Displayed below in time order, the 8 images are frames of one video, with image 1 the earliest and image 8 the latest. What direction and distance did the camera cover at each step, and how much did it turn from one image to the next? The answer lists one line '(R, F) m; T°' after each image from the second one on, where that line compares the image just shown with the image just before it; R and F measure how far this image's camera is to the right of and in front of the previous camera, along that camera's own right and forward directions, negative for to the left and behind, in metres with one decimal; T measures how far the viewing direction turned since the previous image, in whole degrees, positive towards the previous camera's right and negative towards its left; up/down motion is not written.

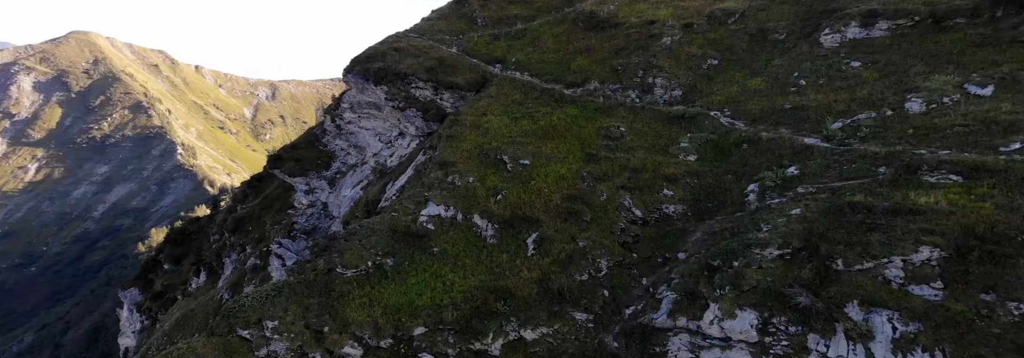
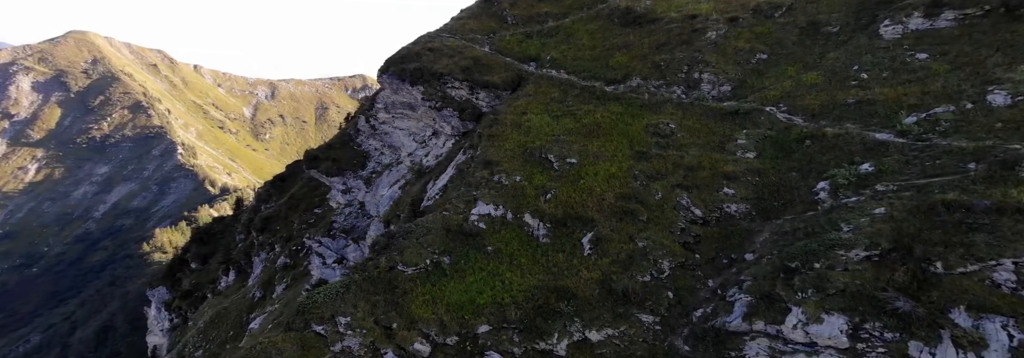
(-1.5, +0.4) m; -2°
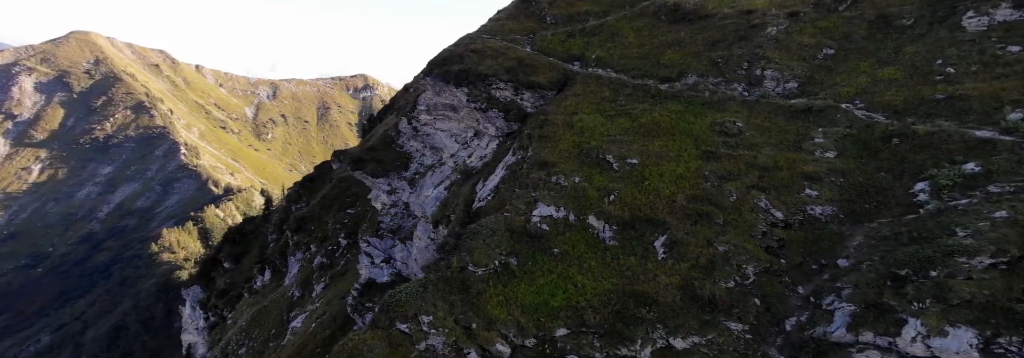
(-1.9, +0.5) m; -3°
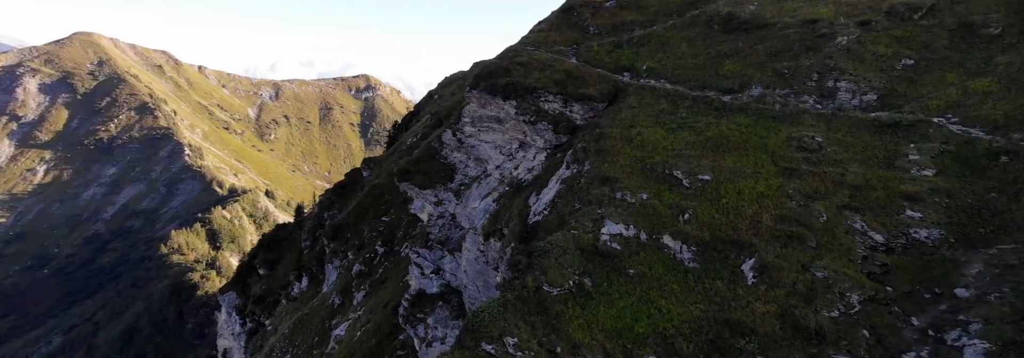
(-2.2, +0.5) m; -3°
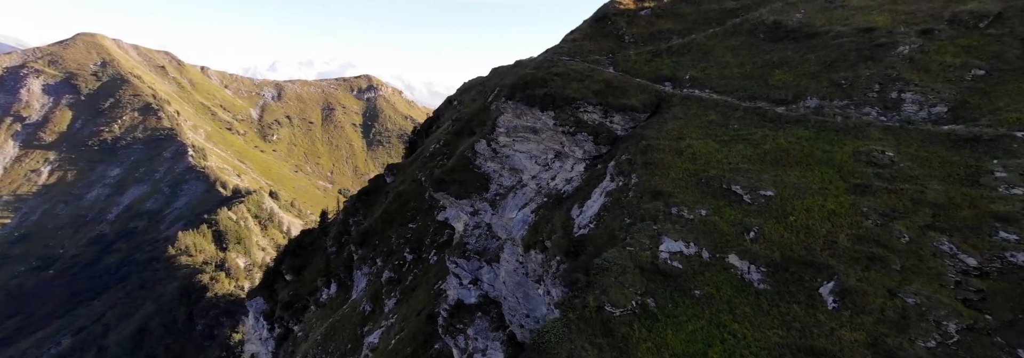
(-1.8, +0.5) m; -2°
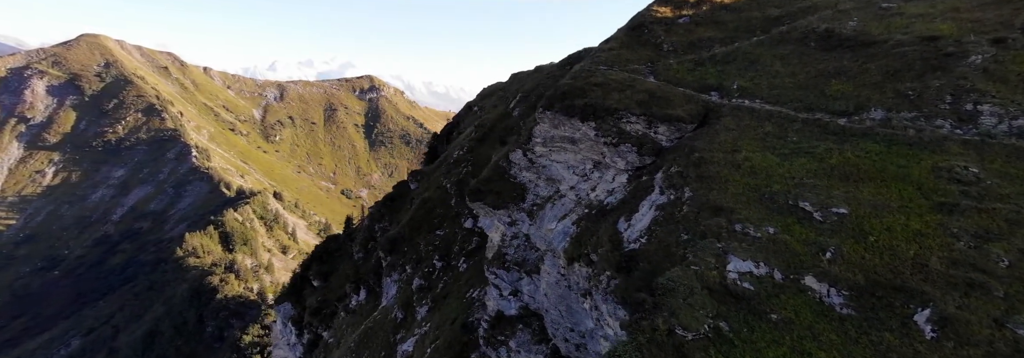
(-2.0, +0.5) m; -2°
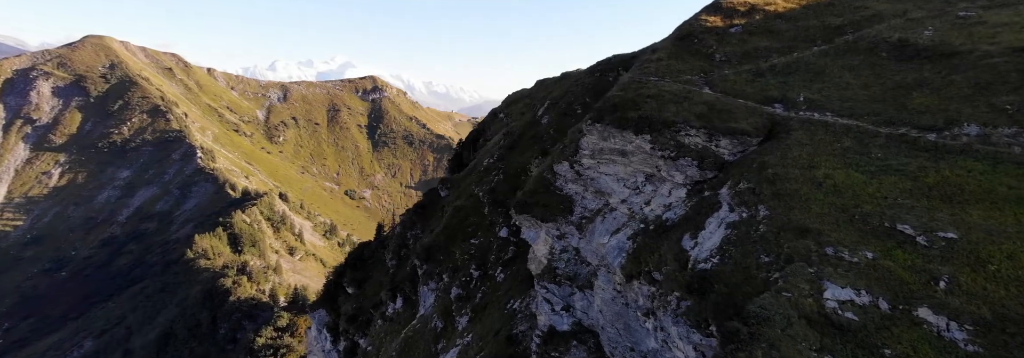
(-2.7, +0.6) m; -3°
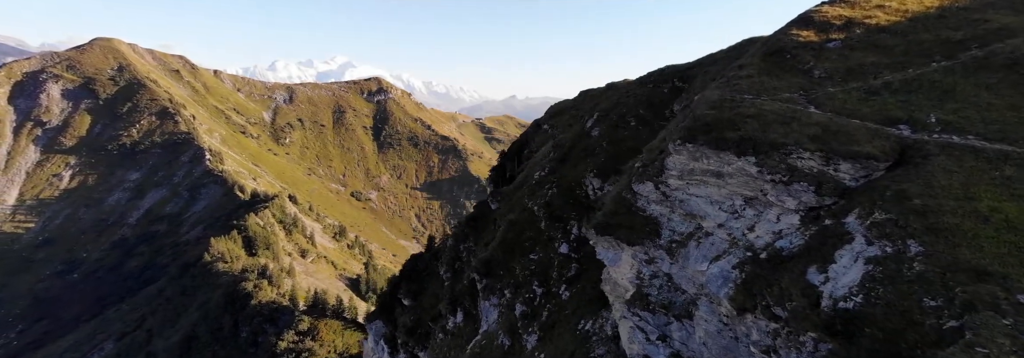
(-4.9, +0.8) m; -5°
